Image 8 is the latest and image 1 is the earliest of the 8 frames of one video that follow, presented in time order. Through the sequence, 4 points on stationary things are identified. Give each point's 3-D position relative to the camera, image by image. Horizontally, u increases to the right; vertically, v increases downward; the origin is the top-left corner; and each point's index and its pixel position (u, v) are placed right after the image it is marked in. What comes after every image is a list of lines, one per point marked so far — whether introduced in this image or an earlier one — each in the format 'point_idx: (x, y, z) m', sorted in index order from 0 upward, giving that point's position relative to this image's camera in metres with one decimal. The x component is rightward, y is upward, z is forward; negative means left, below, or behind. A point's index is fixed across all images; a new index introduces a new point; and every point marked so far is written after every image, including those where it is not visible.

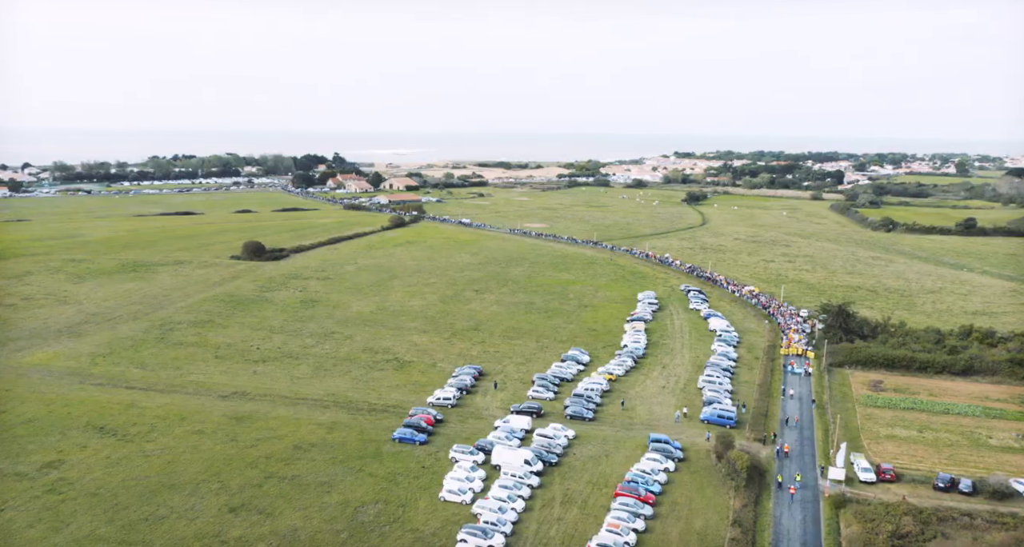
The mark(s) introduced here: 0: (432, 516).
0: (-2.0, -6.5, +18.9) m
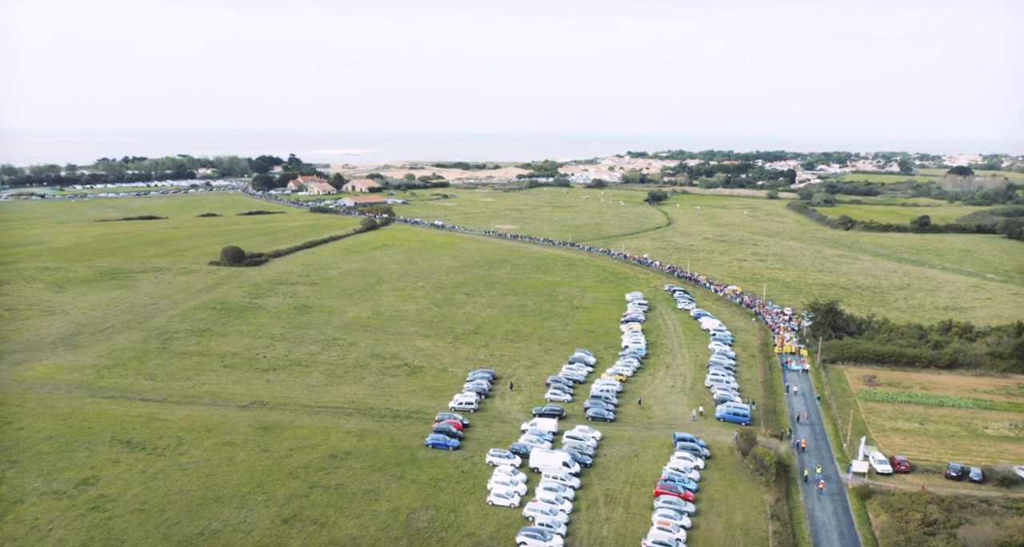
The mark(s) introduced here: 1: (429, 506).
0: (-0.7, -6.7, +19.2) m
1: (-2.3, -6.5, +19.8) m
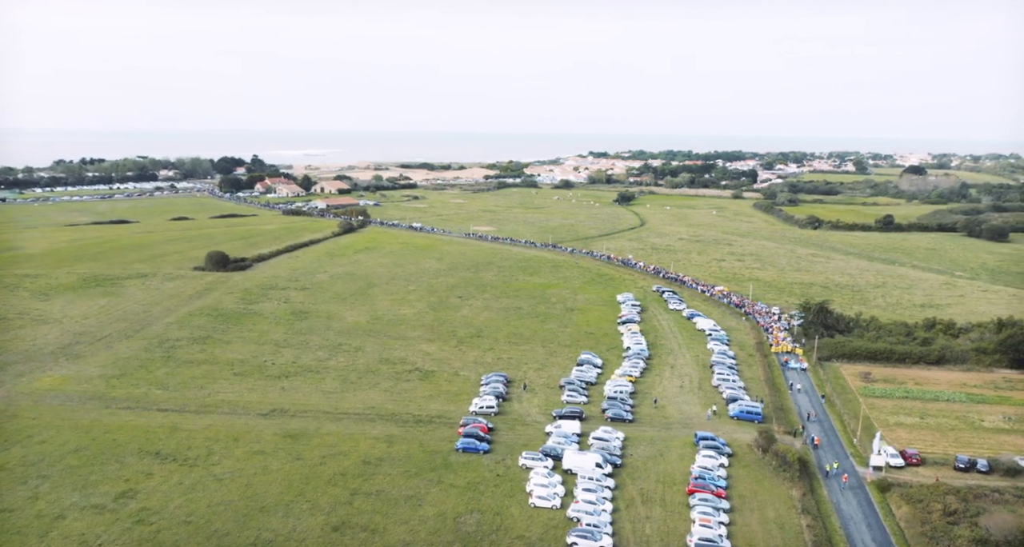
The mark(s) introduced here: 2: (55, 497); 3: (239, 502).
0: (+0.6, -6.9, +19.6) m
1: (-1.1, -6.7, +20.1) m
2: (-12.7, -6.2, +19.7) m
3: (-7.7, -6.4, +19.9) m
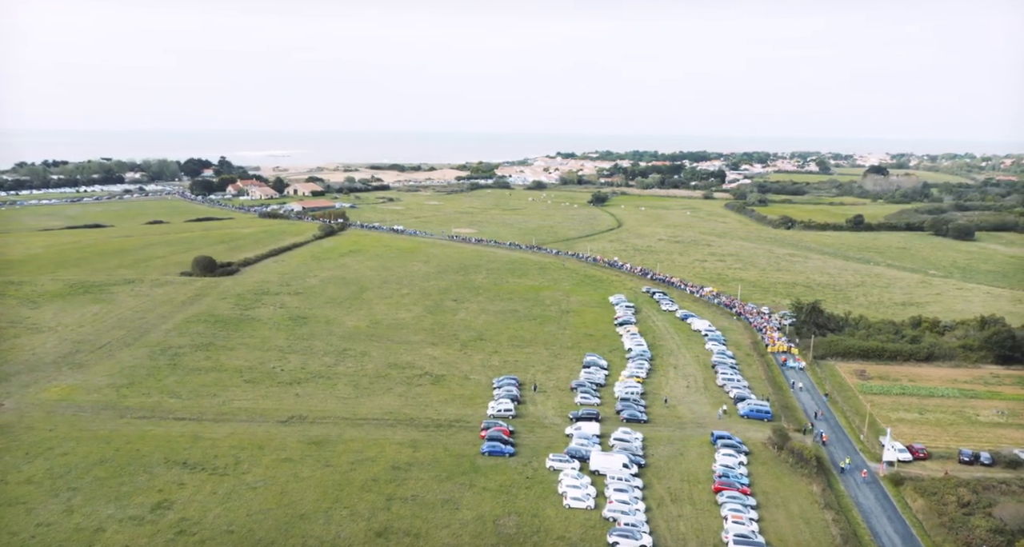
0: (+1.7, -7.1, +20.0) m
1: (0.0, -6.9, +20.4) m
2: (-11.6, -6.5, +19.5) m
3: (-6.6, -6.7, +19.9) m
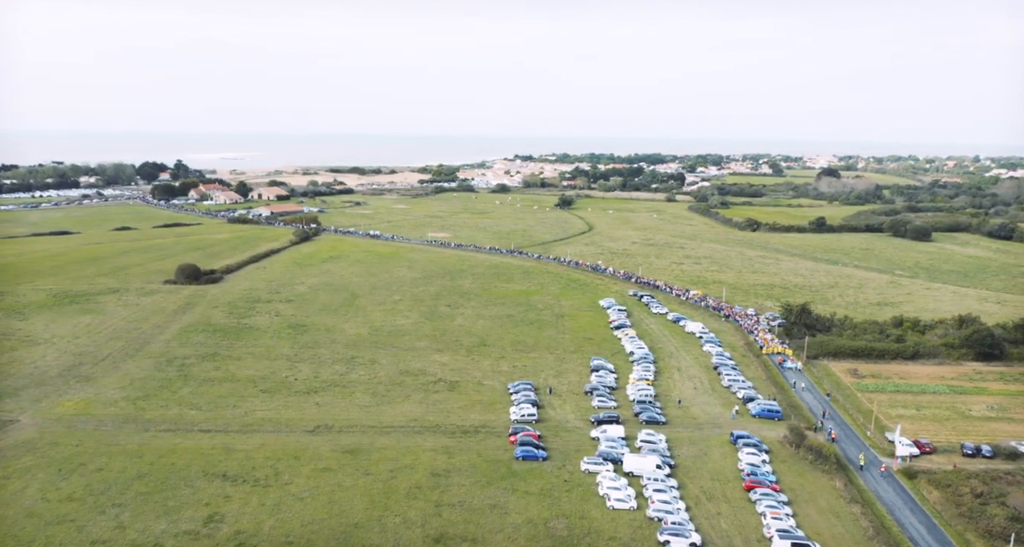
0: (+3.1, -7.3, +20.6) m
1: (+1.4, -7.2, +21.0) m
2: (-10.1, -6.9, +19.4) m
3: (-5.1, -7.0, +20.1) m
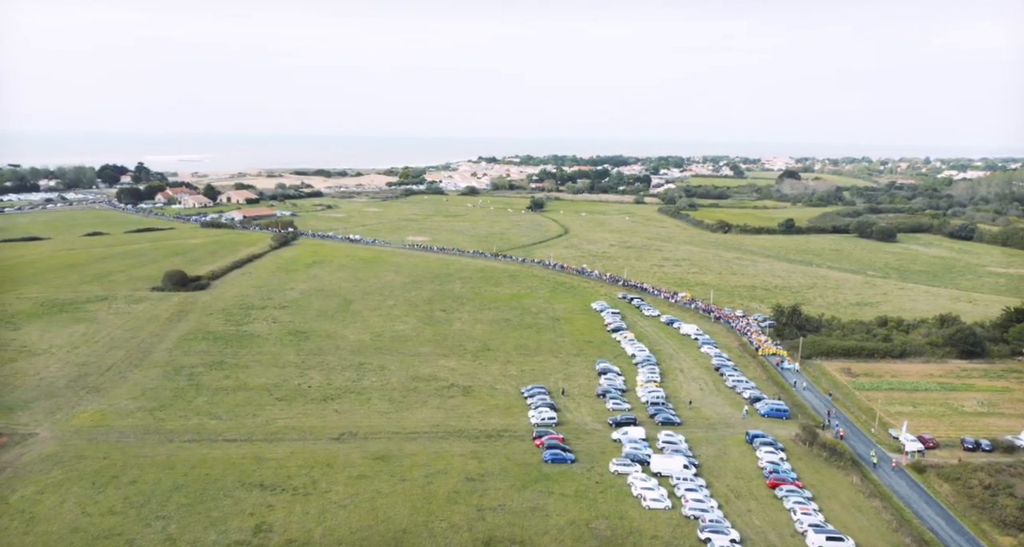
0: (+4.3, -7.5, +21.3) m
1: (+2.6, -7.4, +21.6) m
2: (-8.8, -7.2, +19.4) m
3: (-3.9, -7.3, +20.4) m
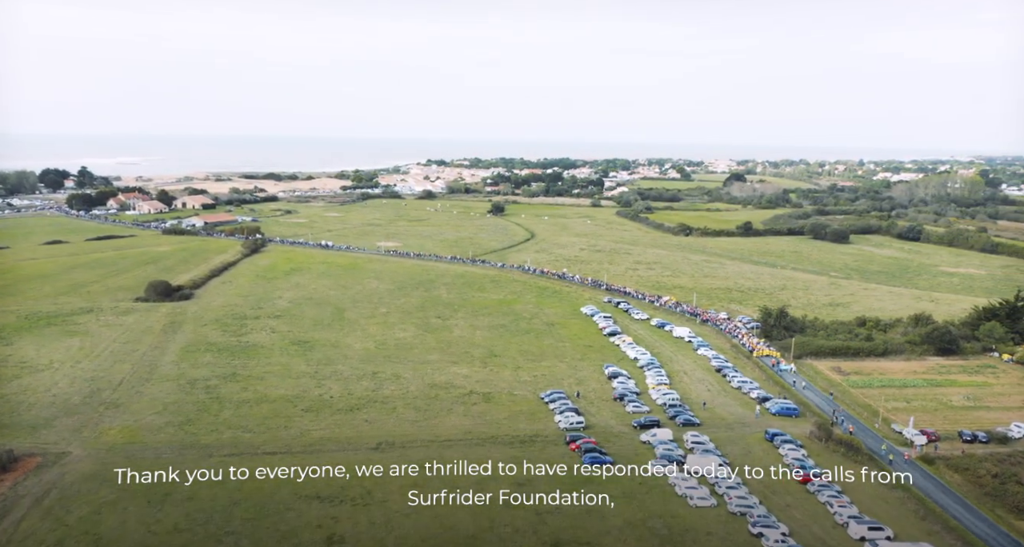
0: (+6.2, -7.8, +22.4) m
1: (+4.4, -7.7, +22.6) m
2: (-6.8, -7.6, +19.6) m
3: (-2.0, -7.7, +20.9) m
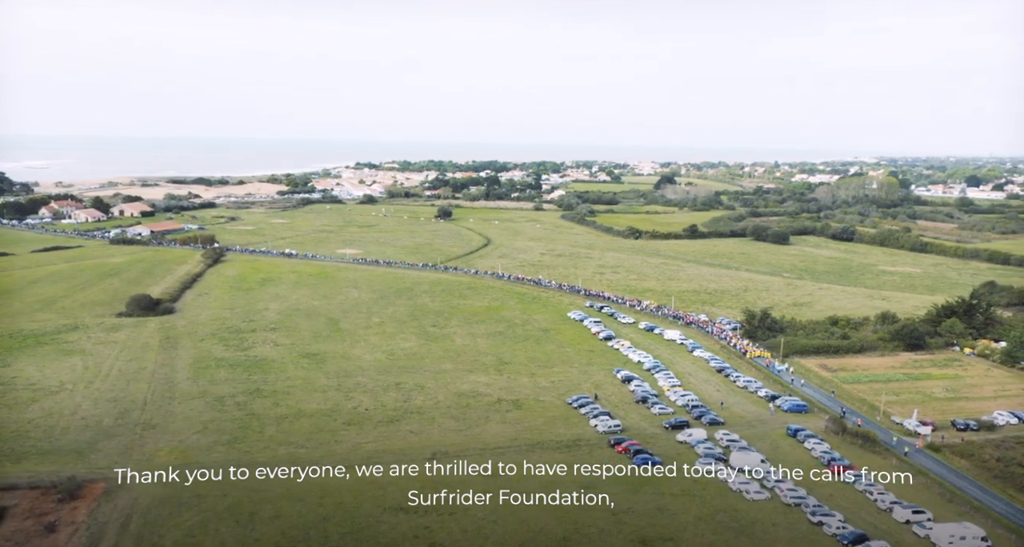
0: (+8.7, -8.2, +24.3) m
1: (+7.0, -8.1, +24.3) m
2: (-3.9, -8.2, +20.2) m
3: (+0.8, -8.2, +22.0) m
